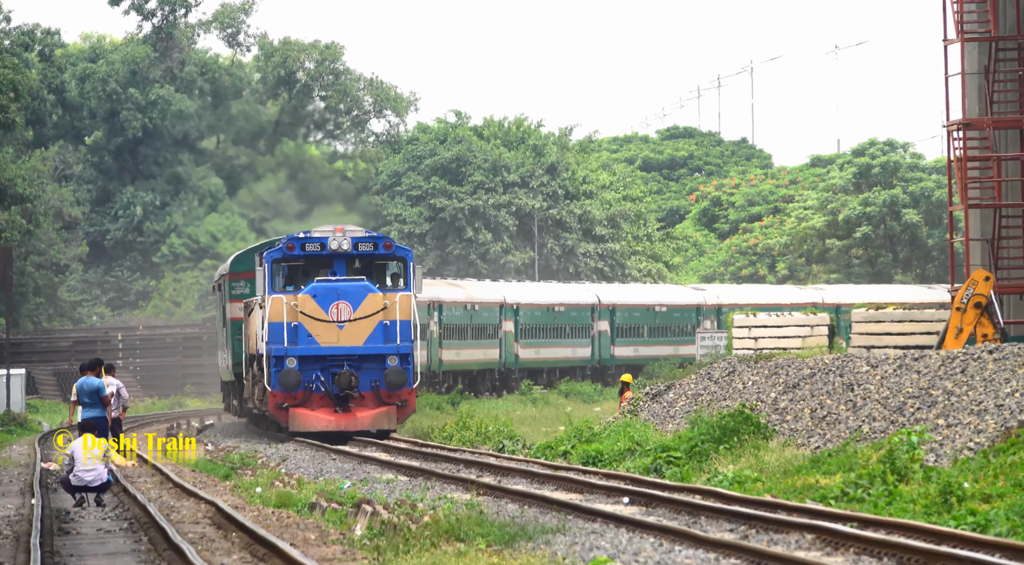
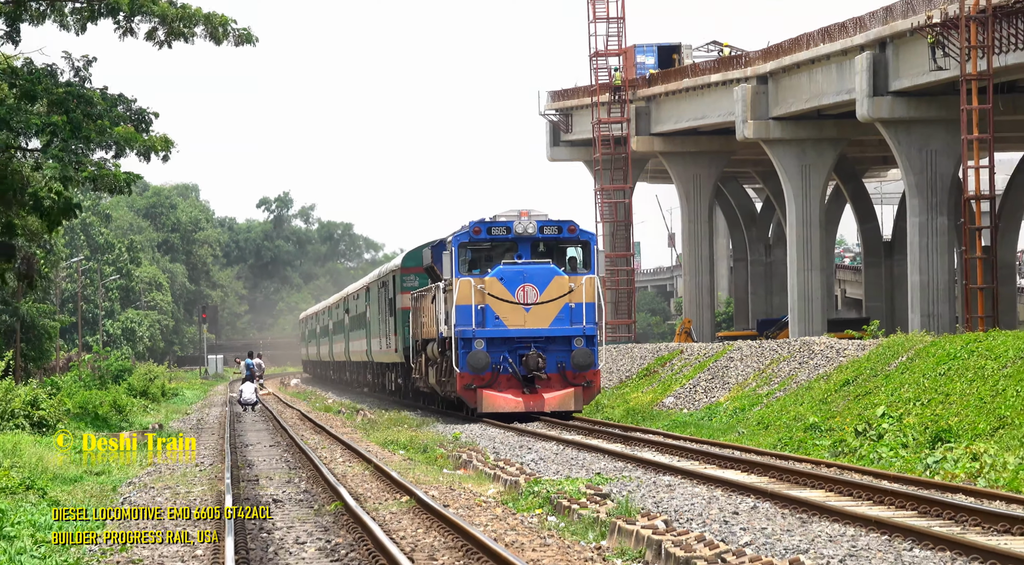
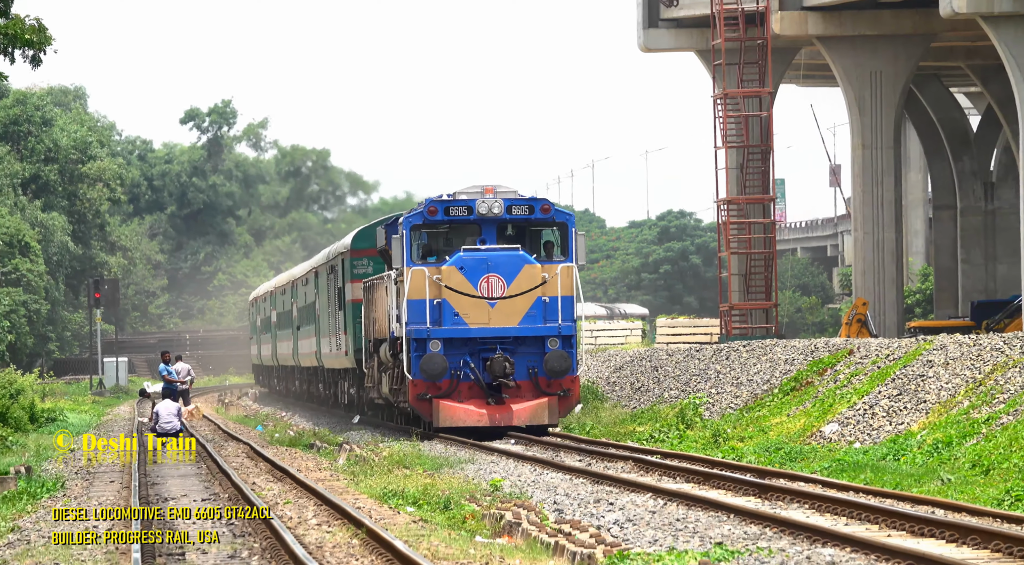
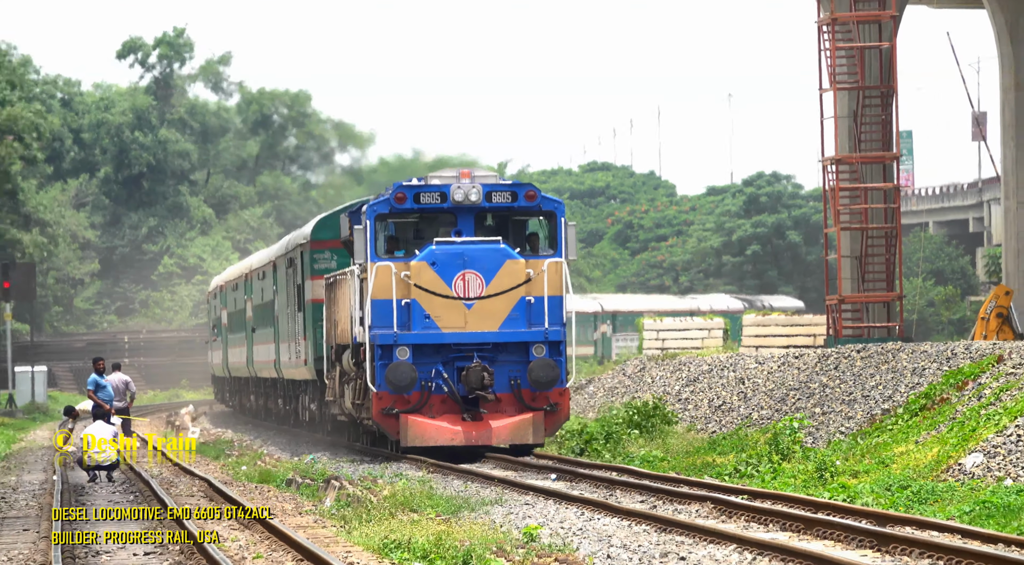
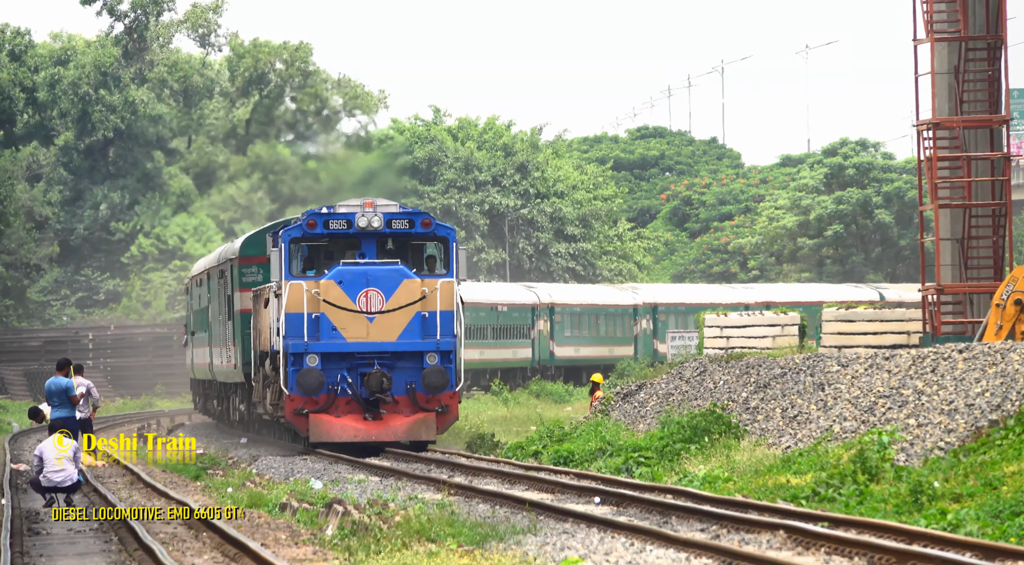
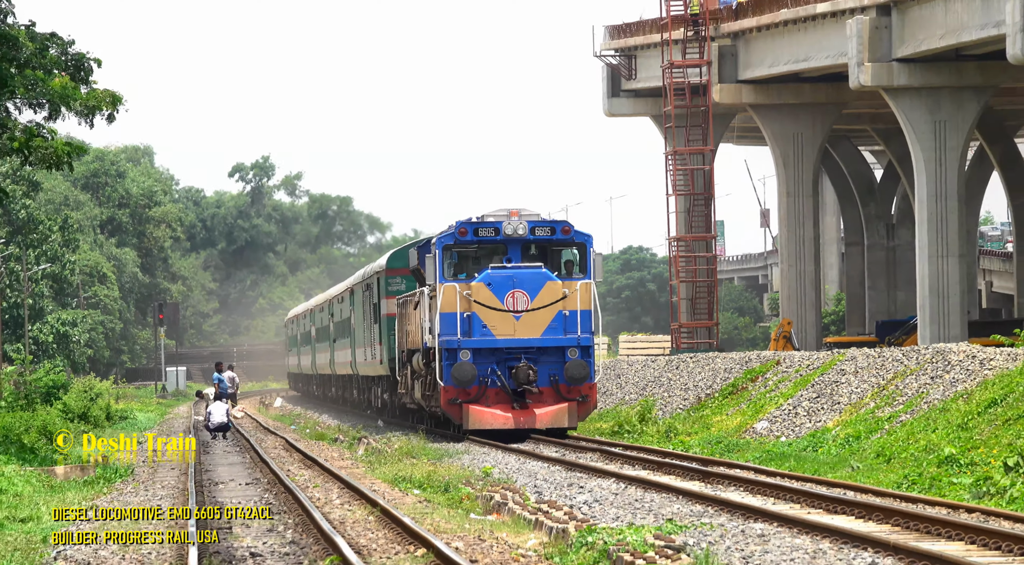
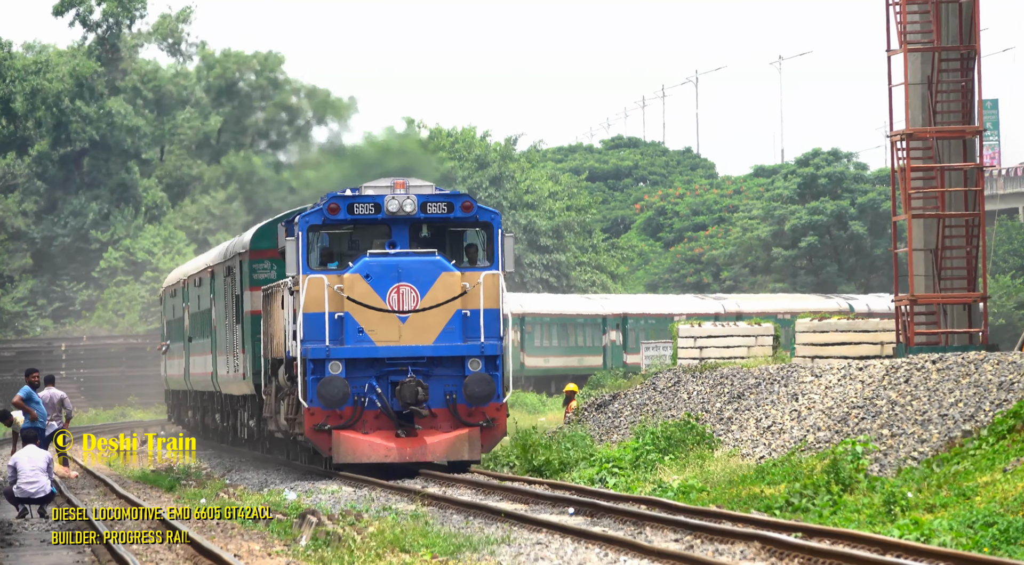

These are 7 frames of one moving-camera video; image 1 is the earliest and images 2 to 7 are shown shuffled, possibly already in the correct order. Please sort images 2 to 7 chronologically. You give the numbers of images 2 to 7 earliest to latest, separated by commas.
5, 7, 4, 3, 6, 2
